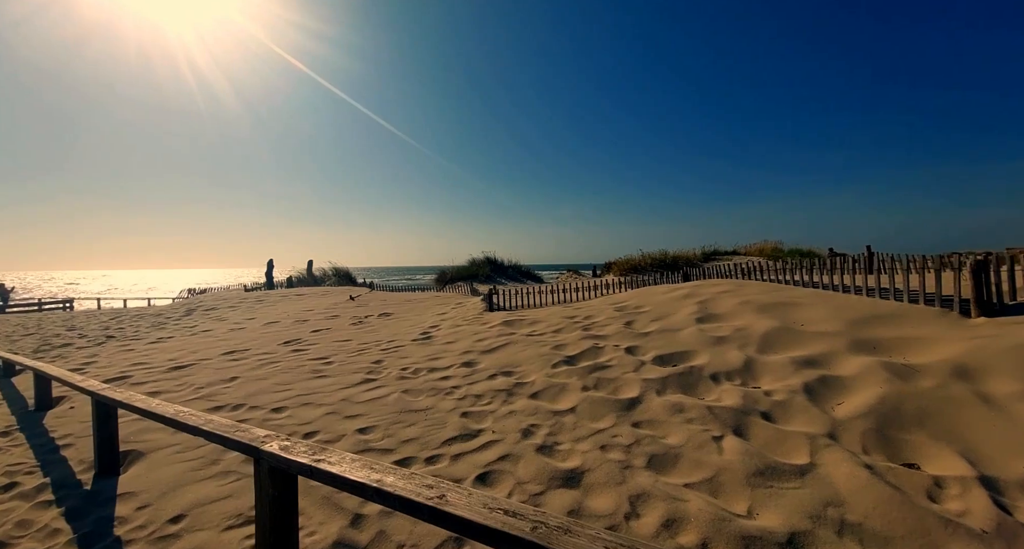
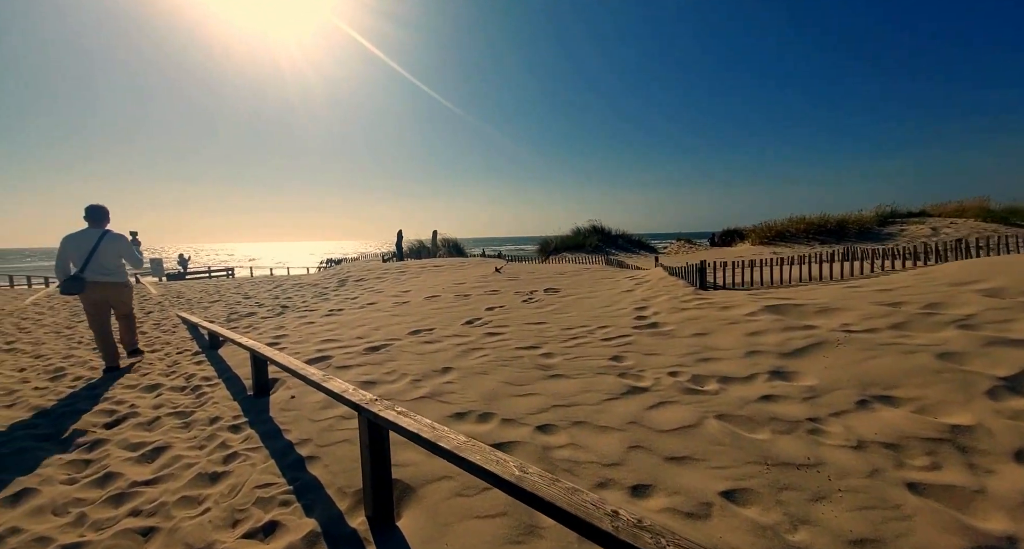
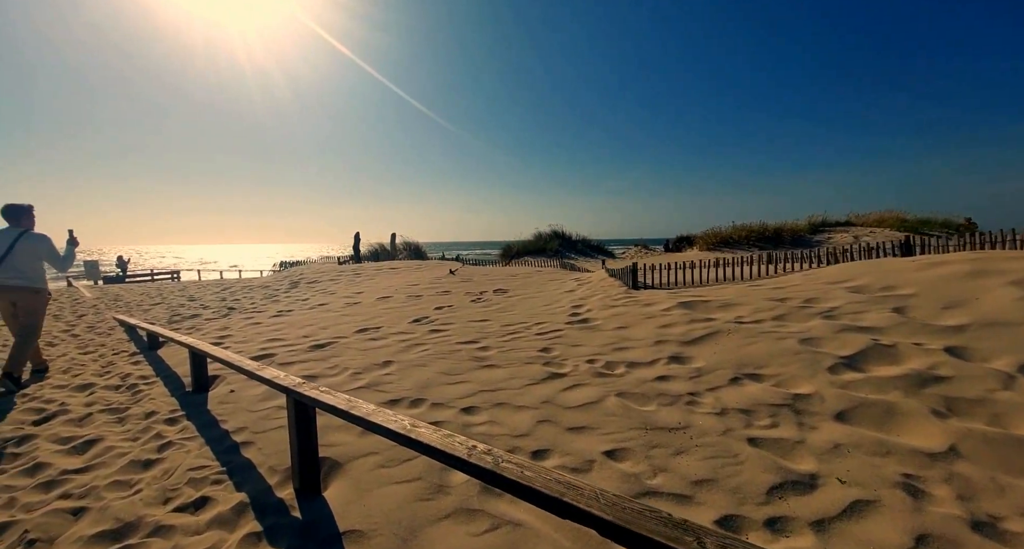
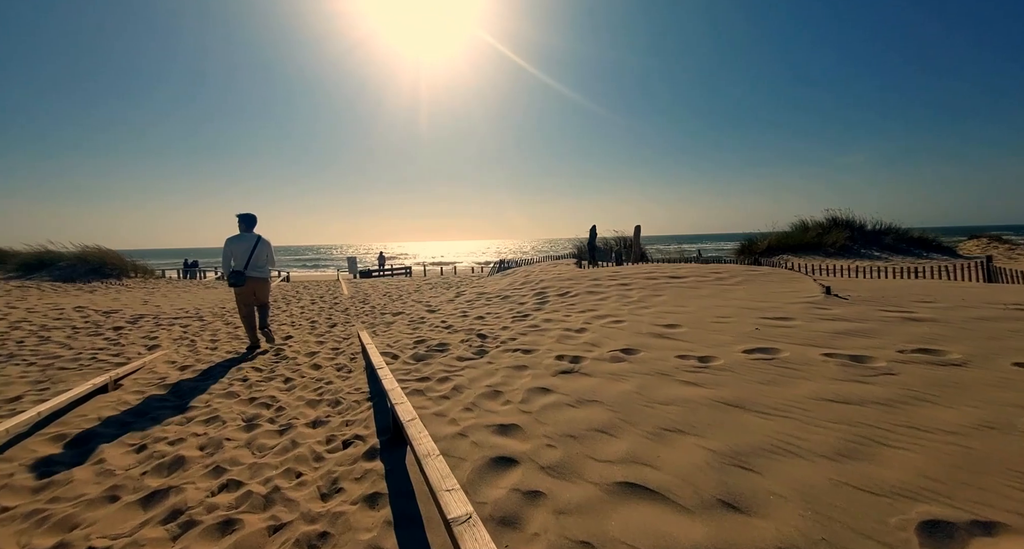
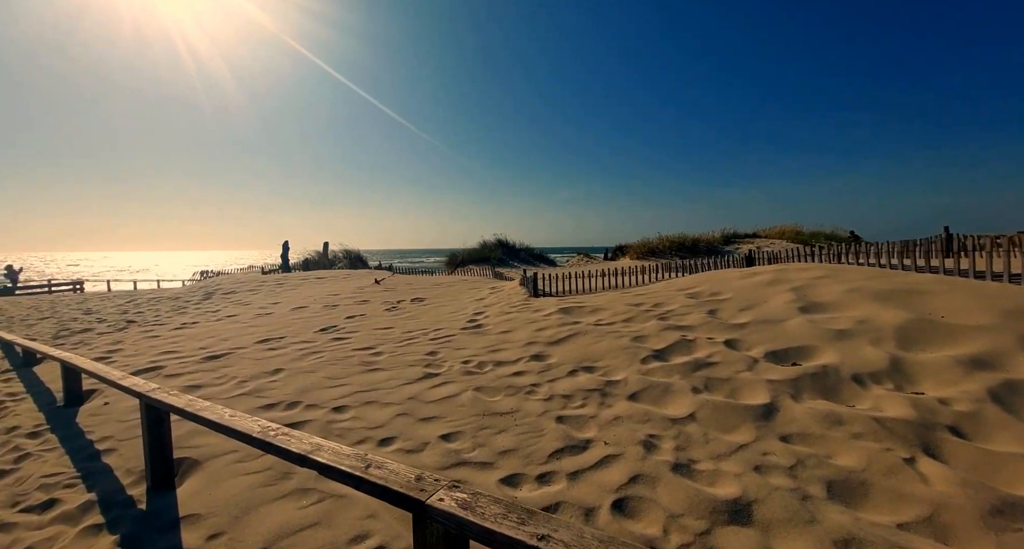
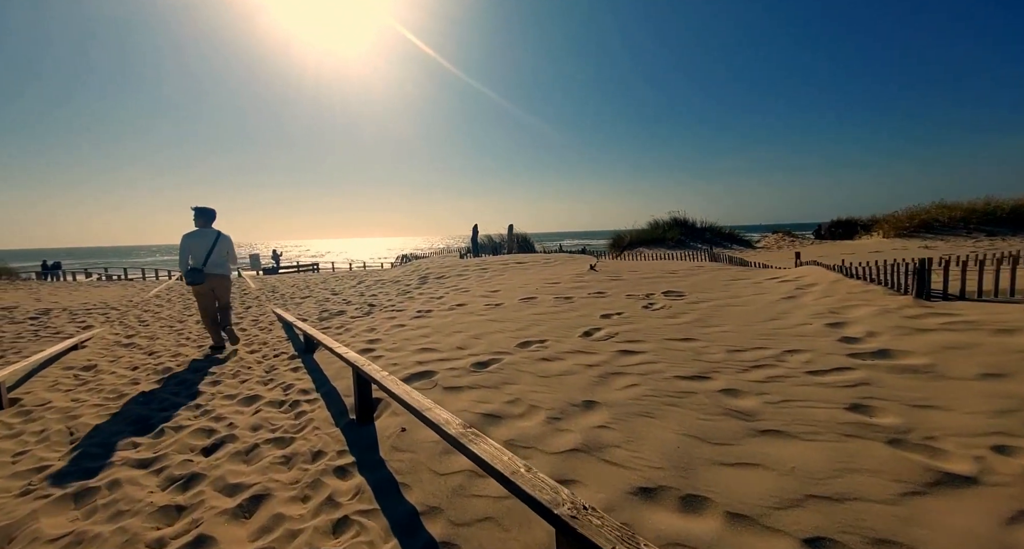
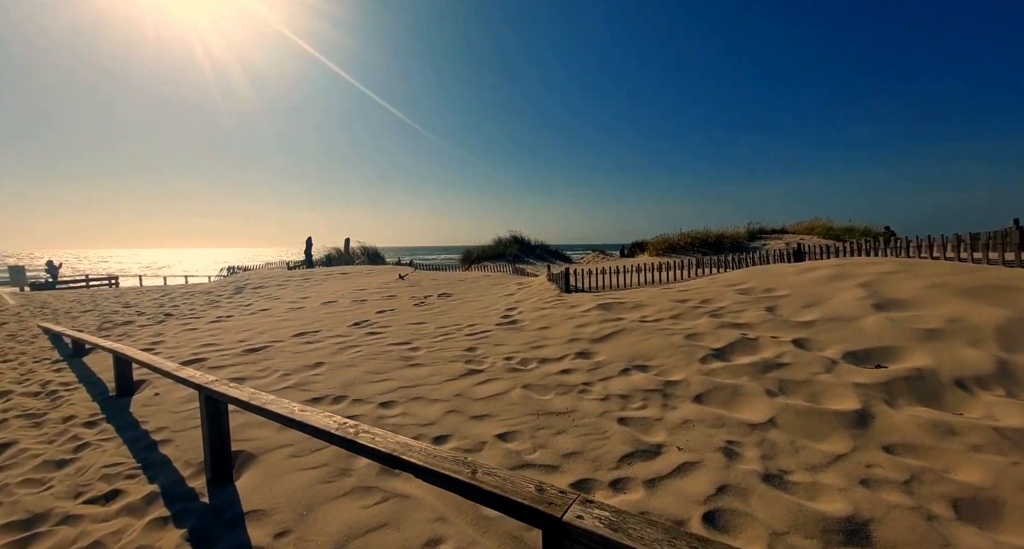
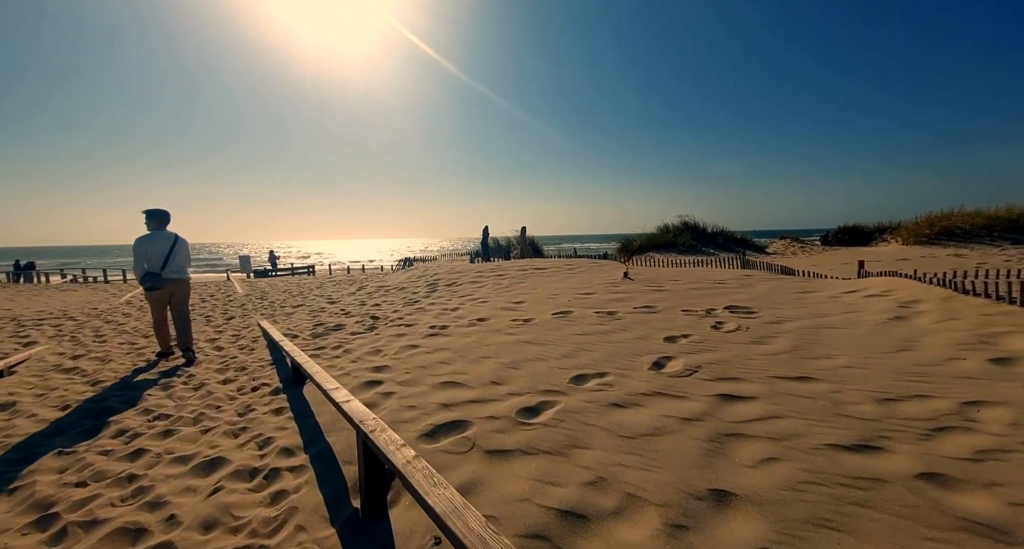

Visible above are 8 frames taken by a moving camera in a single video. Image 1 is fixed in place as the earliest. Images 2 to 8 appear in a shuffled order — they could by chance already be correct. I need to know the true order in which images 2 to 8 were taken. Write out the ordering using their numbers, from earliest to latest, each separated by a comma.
5, 7, 3, 2, 6, 8, 4
